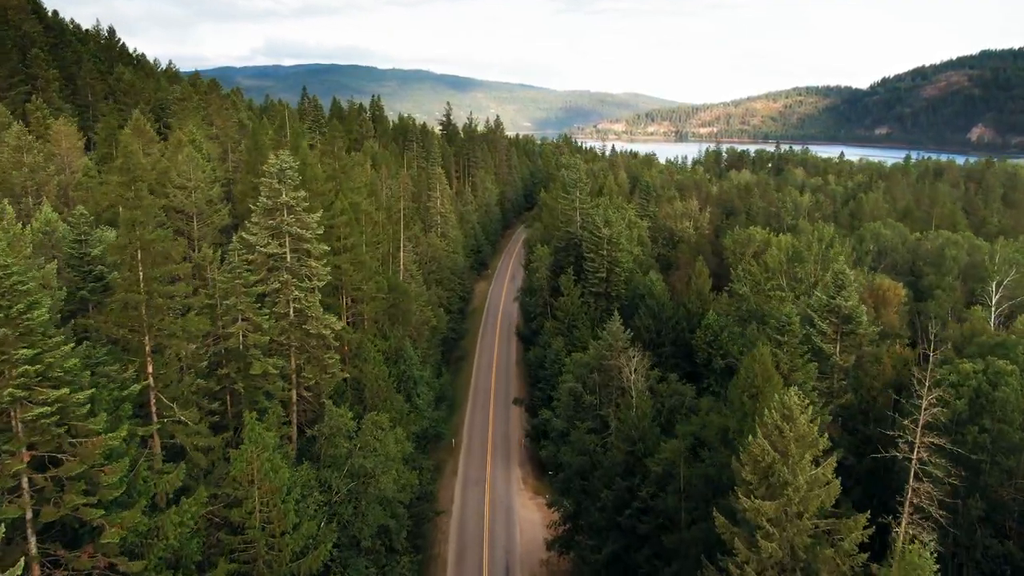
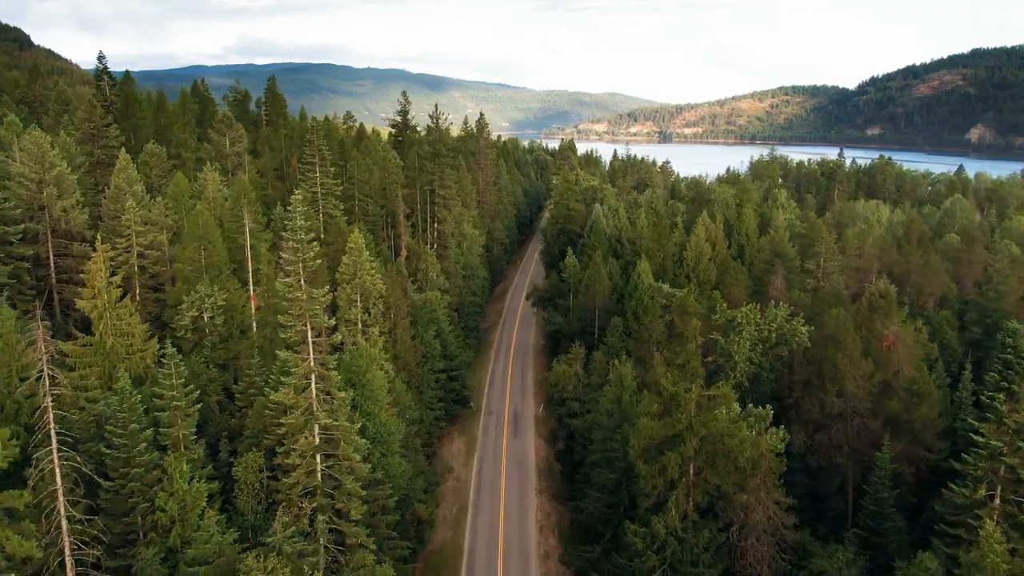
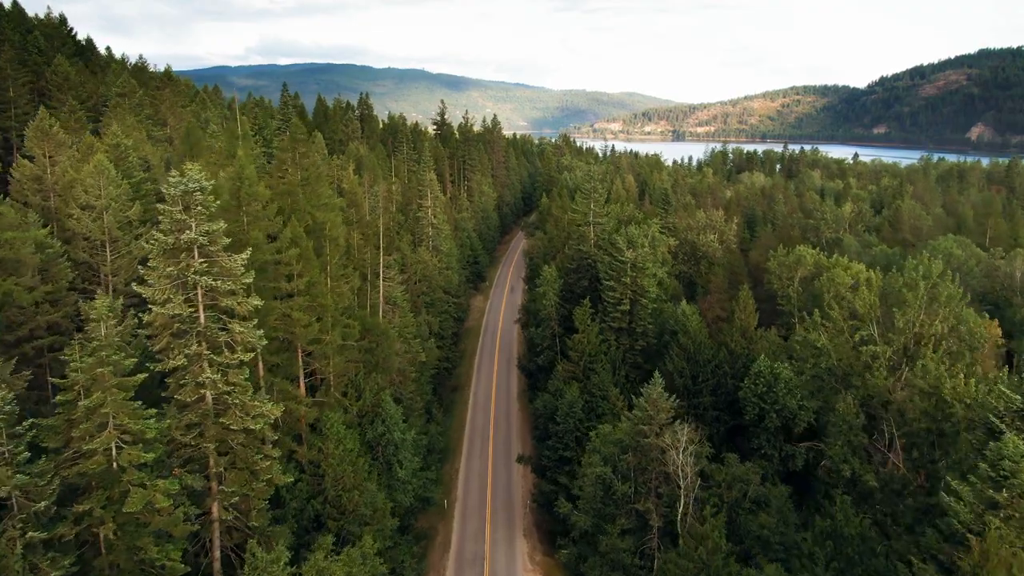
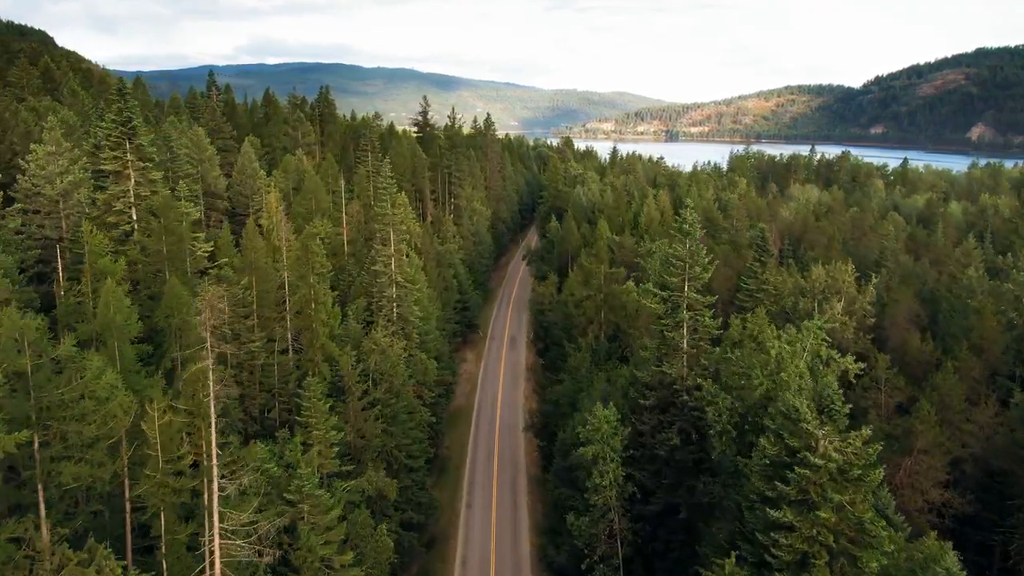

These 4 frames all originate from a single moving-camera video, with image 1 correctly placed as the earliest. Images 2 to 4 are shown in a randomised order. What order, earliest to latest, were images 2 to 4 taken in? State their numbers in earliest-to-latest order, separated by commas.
3, 4, 2
